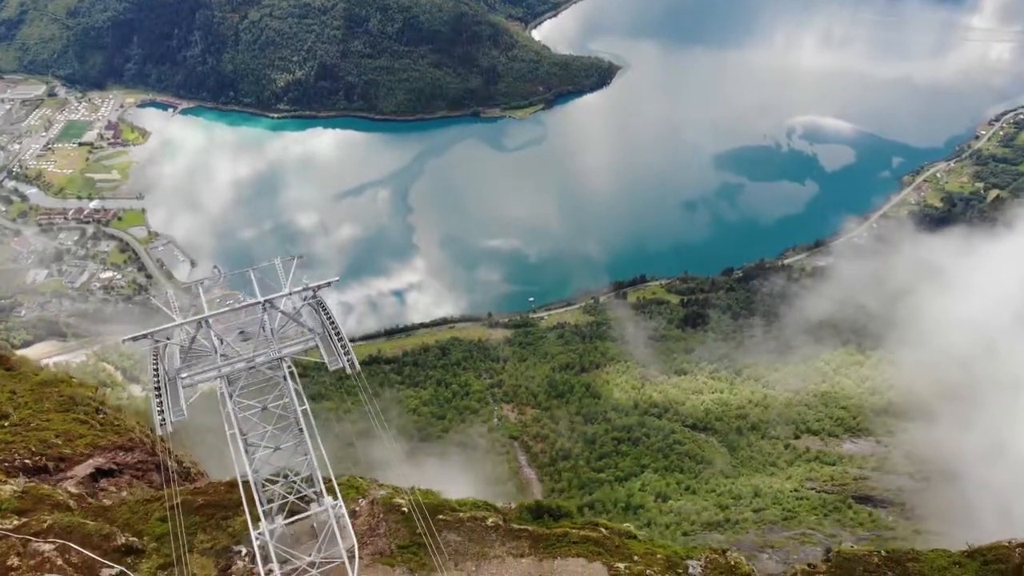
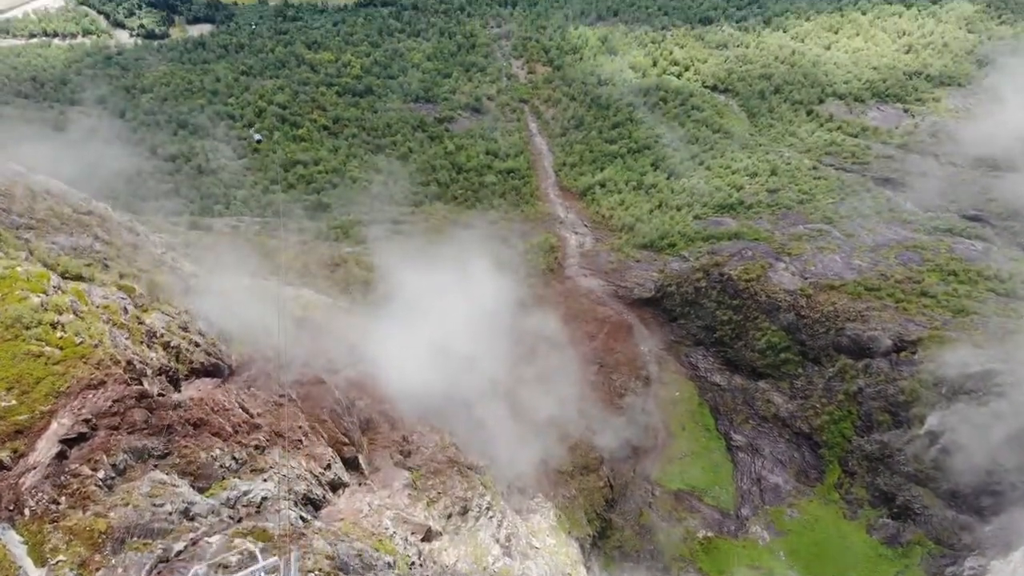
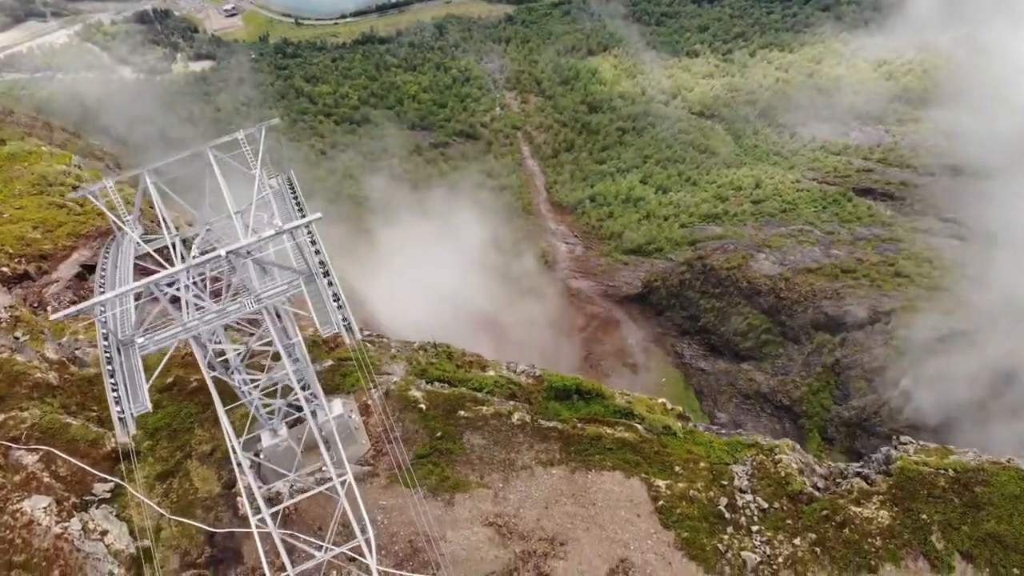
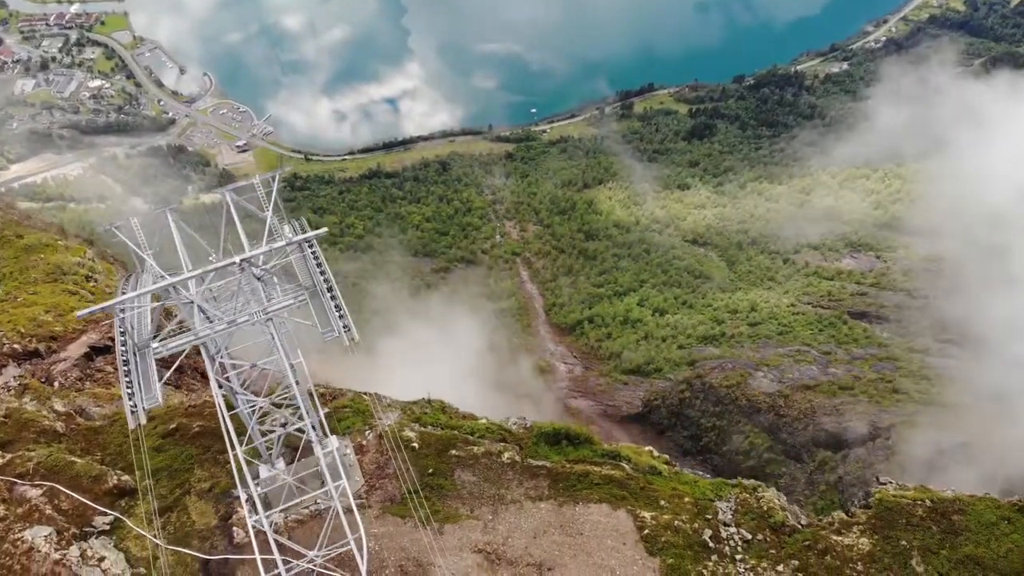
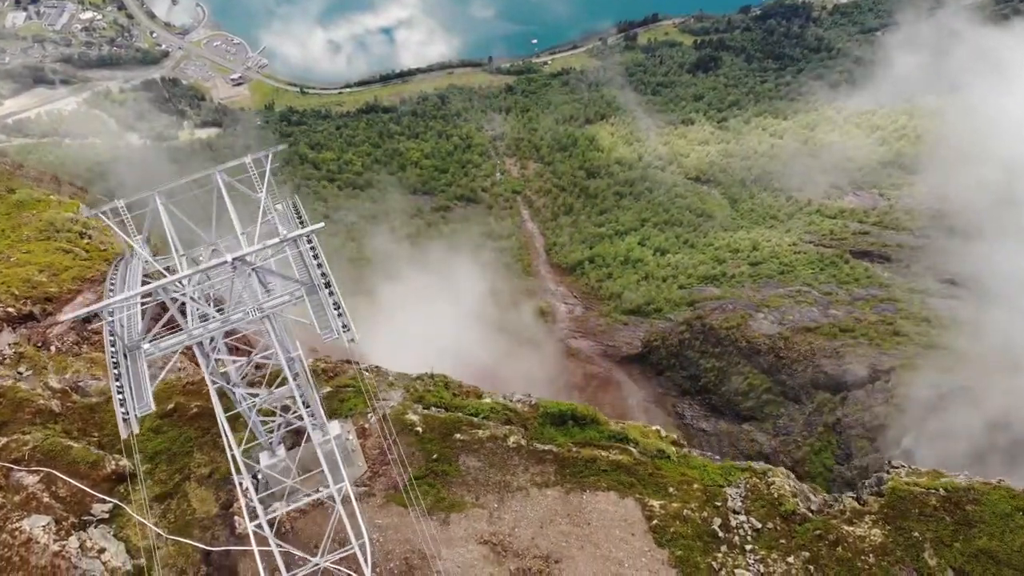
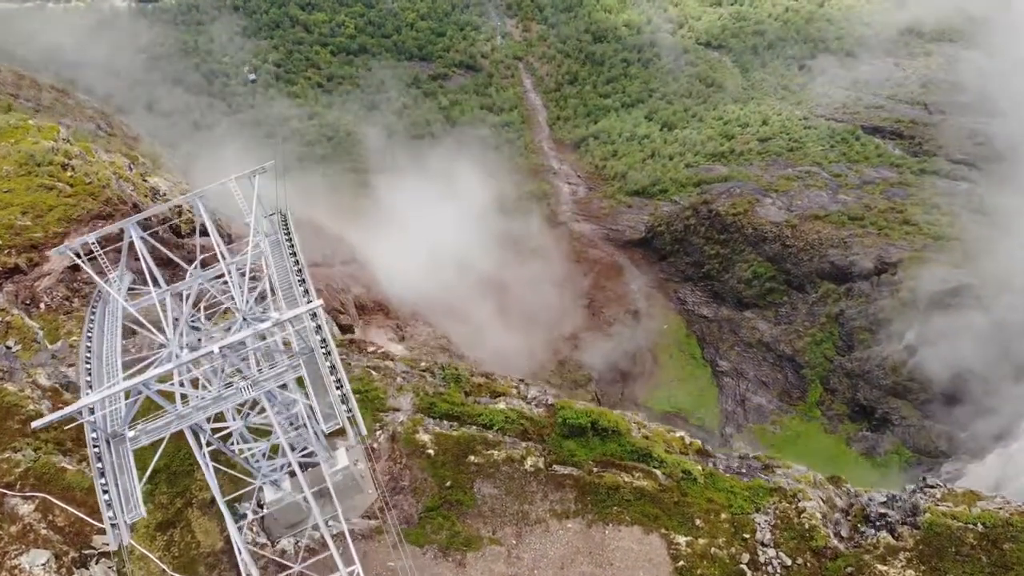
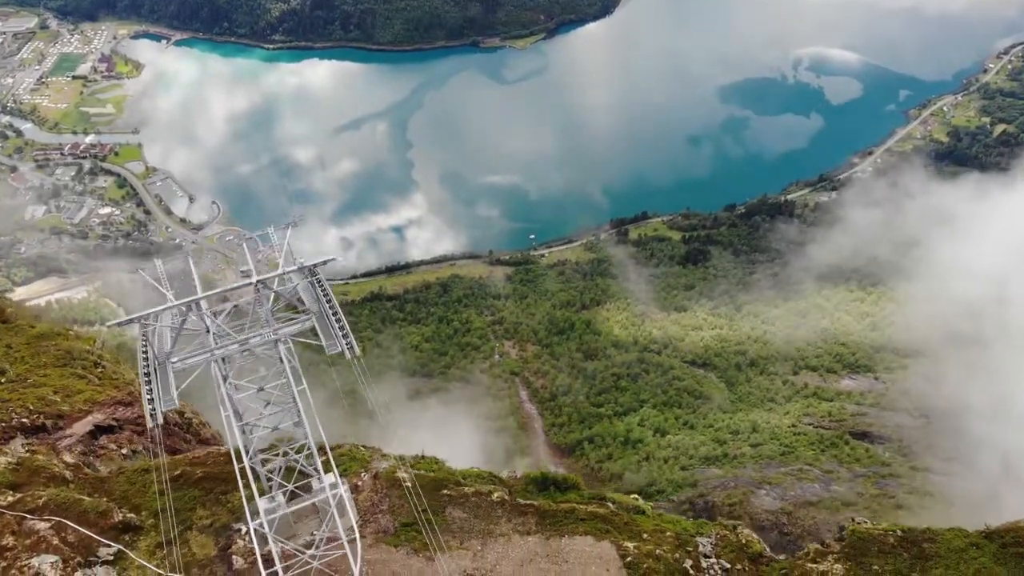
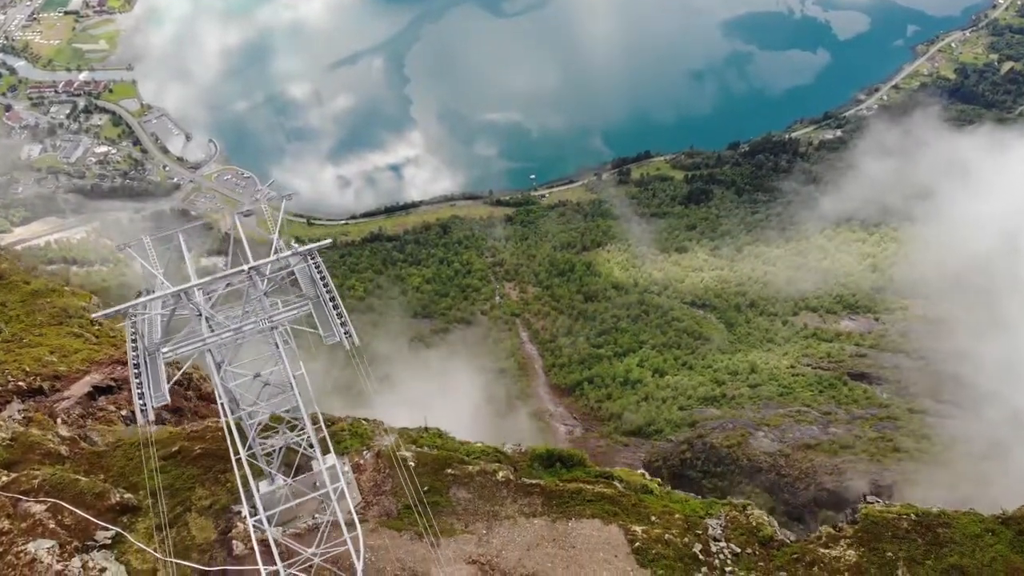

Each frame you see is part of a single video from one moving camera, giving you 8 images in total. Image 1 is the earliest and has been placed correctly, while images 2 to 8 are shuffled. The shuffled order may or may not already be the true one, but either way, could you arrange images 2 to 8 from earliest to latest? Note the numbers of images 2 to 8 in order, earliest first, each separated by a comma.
7, 8, 4, 5, 3, 6, 2
